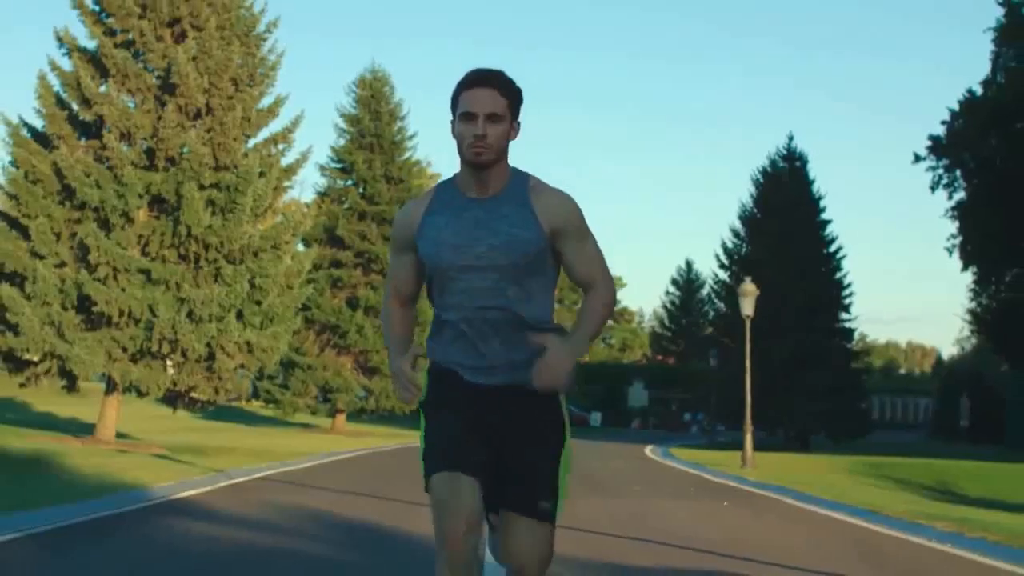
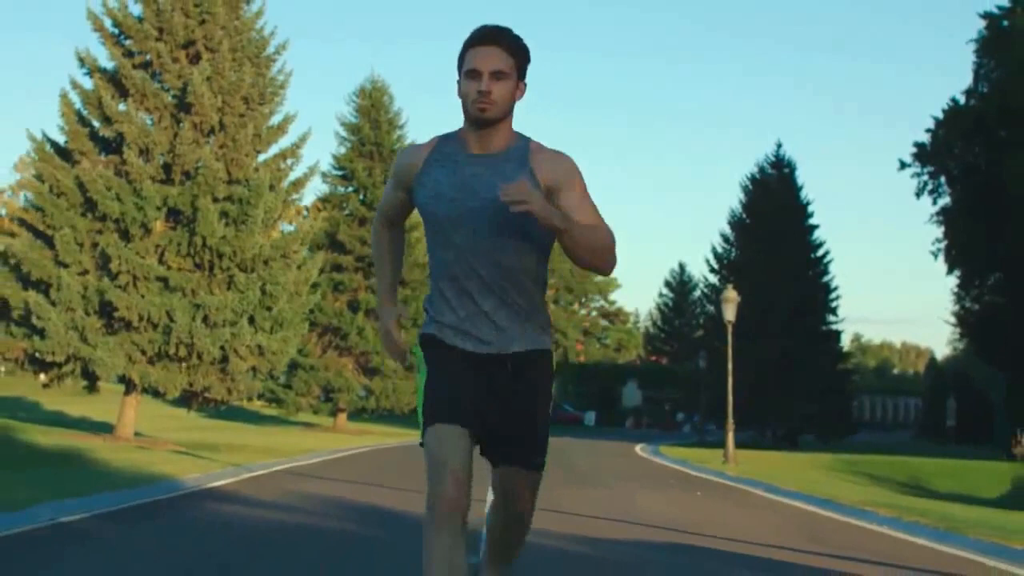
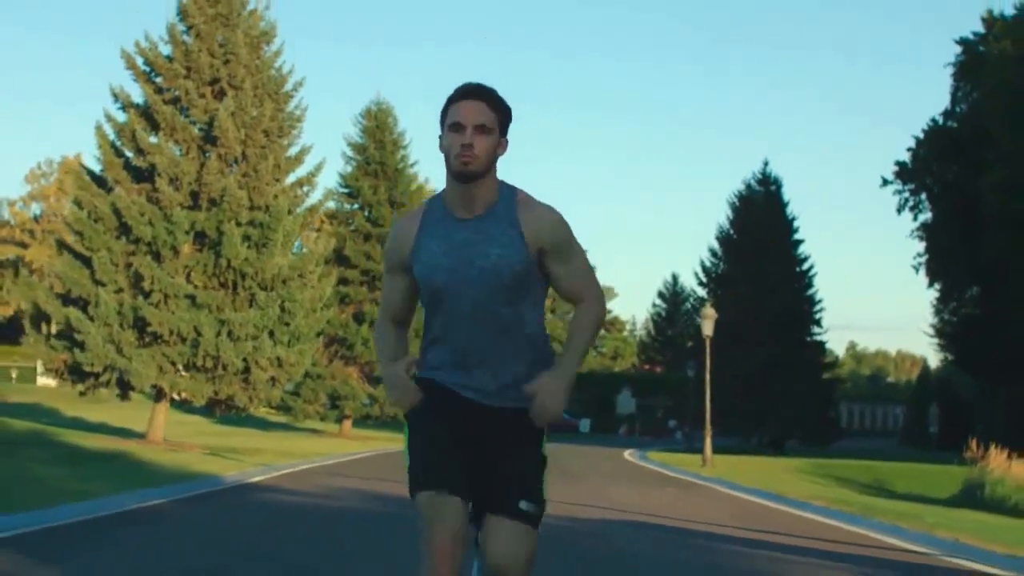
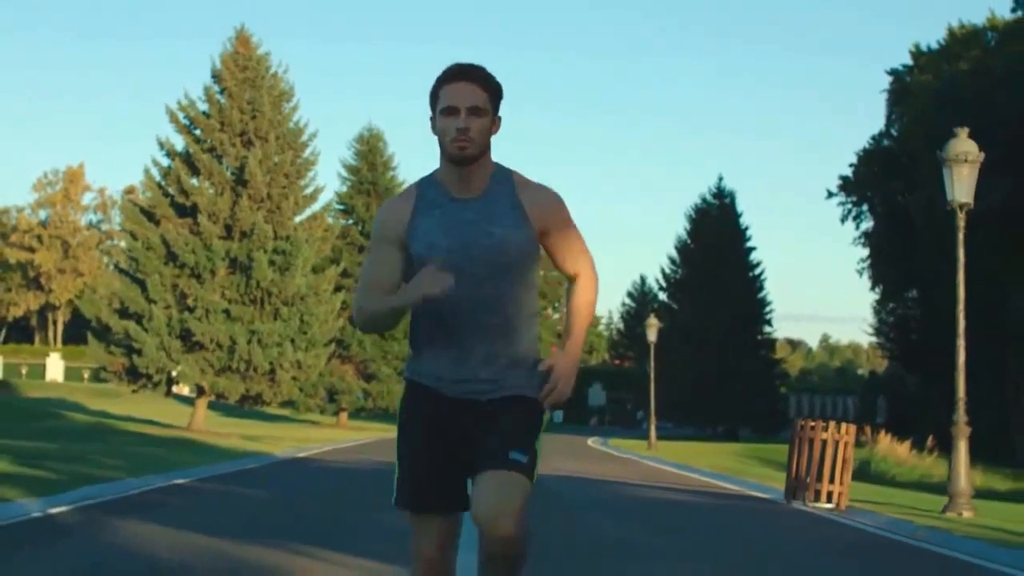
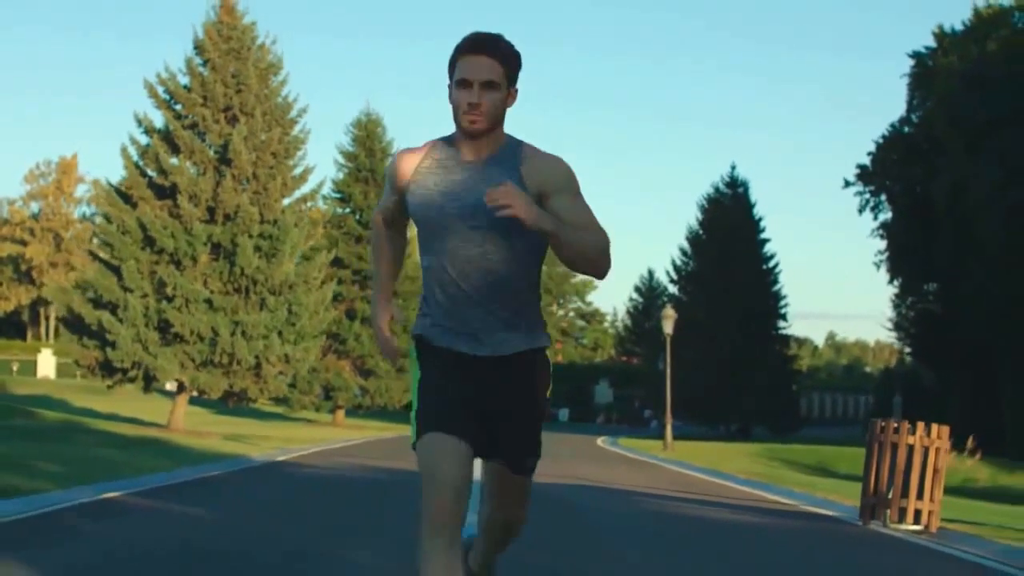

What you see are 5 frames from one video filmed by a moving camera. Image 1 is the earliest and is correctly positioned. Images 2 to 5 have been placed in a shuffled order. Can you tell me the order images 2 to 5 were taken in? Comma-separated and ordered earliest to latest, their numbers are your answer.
2, 3, 5, 4
